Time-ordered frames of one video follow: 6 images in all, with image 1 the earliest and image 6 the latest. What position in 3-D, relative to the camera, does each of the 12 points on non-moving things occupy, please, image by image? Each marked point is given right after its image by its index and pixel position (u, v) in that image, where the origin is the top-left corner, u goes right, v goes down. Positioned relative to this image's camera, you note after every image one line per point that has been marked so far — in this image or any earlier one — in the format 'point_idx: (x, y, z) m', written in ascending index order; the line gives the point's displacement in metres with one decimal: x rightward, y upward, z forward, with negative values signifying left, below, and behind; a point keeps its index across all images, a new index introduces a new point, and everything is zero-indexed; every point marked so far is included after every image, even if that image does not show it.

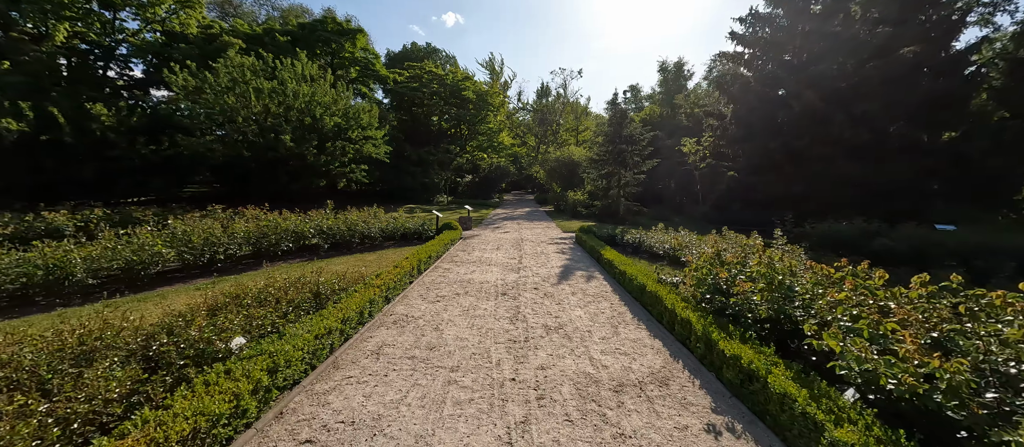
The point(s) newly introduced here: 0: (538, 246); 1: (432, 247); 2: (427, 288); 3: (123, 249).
0: (+0.9, -0.8, +12.2) m
1: (-2.2, -0.6, +9.7) m
2: (-1.6, -1.2, +6.8) m
3: (-6.8, -0.4, +6.2) m
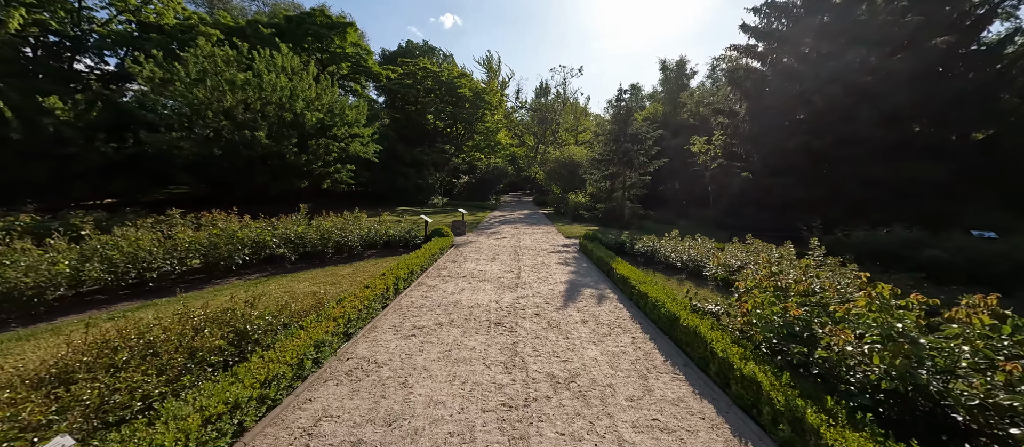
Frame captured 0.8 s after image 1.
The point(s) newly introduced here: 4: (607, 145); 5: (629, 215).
0: (+0.8, -1.0, +10.9) m
1: (-2.3, -0.8, +8.4) m
2: (-1.7, -1.4, +5.5) m
3: (-6.9, -0.6, +4.9) m
4: (+5.1, +4.2, +19.1) m
5: (+6.2, +0.4, +18.6) m
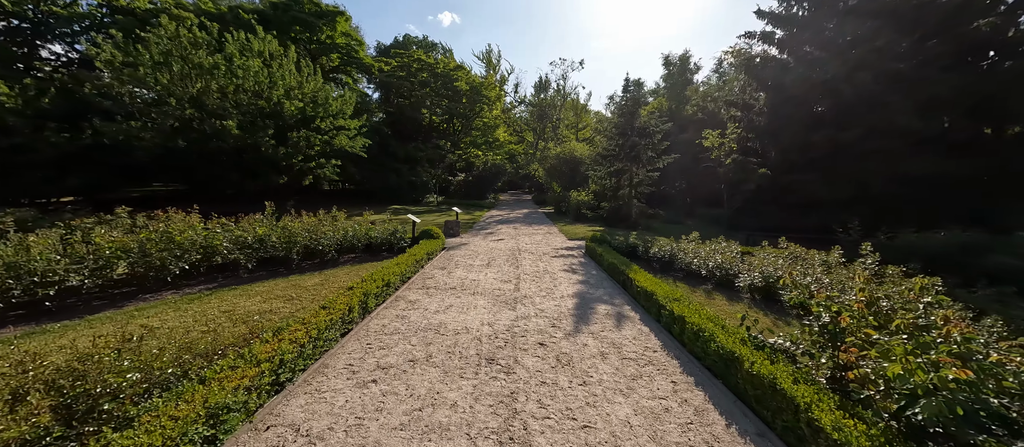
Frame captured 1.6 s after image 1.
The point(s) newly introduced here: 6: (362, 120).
0: (+0.7, -1.0, +9.6) m
1: (-2.3, -0.8, +7.1) m
2: (-1.7, -1.5, +4.2) m
3: (-6.9, -0.6, +3.6) m
4: (+5.1, +4.2, +17.8) m
5: (+6.1, +0.4, +17.4) m
6: (-8.2, +5.6, +19.3) m
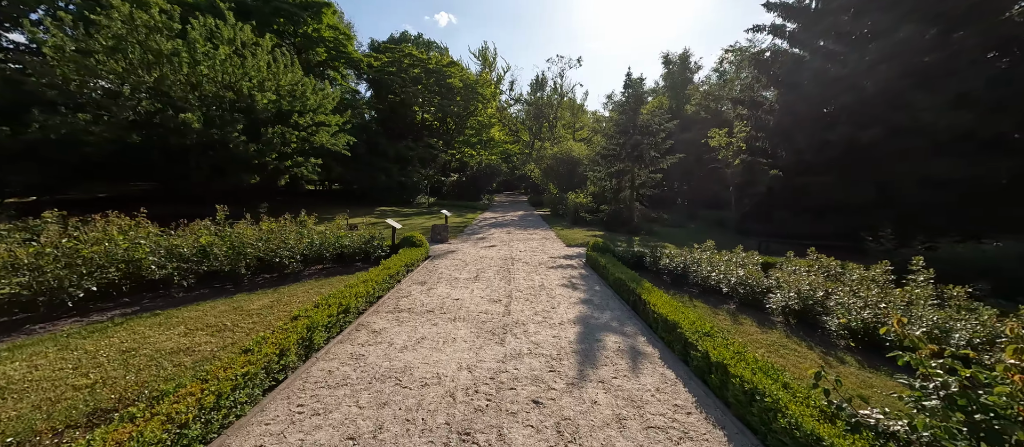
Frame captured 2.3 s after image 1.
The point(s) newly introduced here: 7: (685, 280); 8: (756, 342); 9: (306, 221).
0: (+0.5, -1.2, +8.5) m
1: (-2.5, -1.0, +5.9) m
2: (-1.8, -1.6, +3.0) m
3: (-7.0, -0.8, +2.4) m
4: (+4.8, +4.0, +16.7) m
5: (+5.8, +0.2, +16.3) m
6: (-8.4, +5.4, +18.1) m
7: (+3.8, -1.2, +7.9) m
8: (+3.3, -1.6, +4.9) m
9: (-4.8, +0.1, +8.4) m
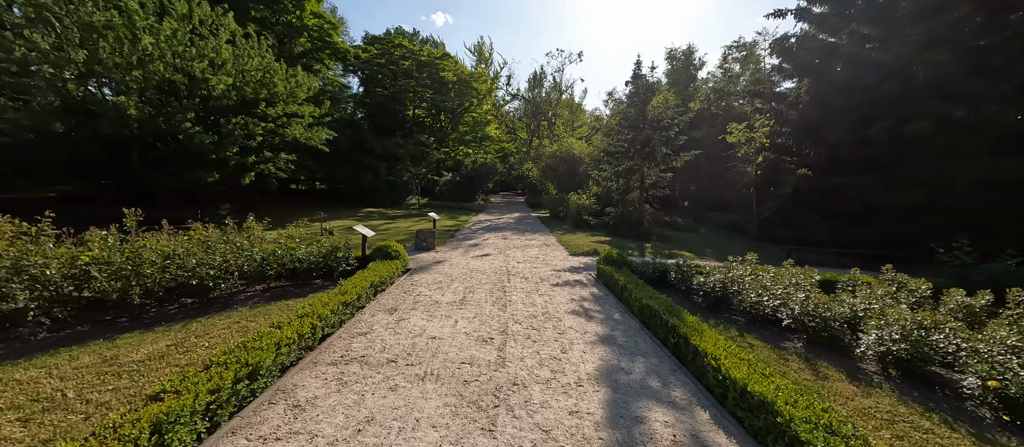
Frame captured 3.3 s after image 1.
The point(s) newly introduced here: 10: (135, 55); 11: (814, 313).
0: (+0.5, -1.3, +6.9) m
1: (-2.5, -1.1, +4.3) m
2: (-1.9, -1.7, +1.4) m
3: (-7.1, -0.9, +0.7) m
4: (+4.6, +3.8, +15.2) m
5: (+5.6, 0.0, +14.7) m
6: (-8.6, +5.3, +16.4) m
7: (+3.8, -1.4, +6.3) m
8: (+3.3, -1.8, +3.2) m
9: (-4.9, -0.1, +6.7) m
10: (-10.6, +4.7, +9.9) m
11: (+4.4, -1.3, +5.1) m
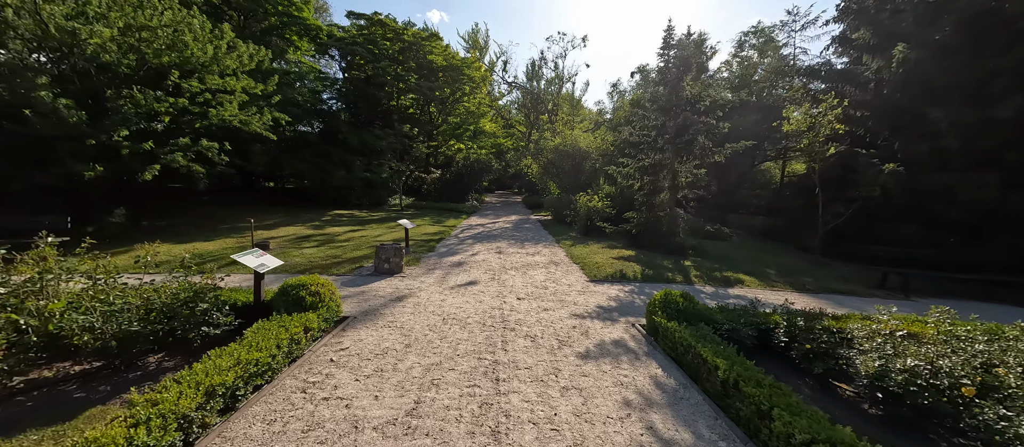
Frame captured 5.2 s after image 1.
0: (+0.5, -1.6, +3.7) m
1: (-2.5, -1.5, +1.1) m
2: (-1.8, -2.1, -1.8) m
3: (-7.0, -1.2, -2.6) m
4: (+4.5, +3.5, +12.1) m
5: (+5.5, -0.3, +11.6) m
6: (-8.7, +5.0, +13.1) m
7: (+3.8, -1.7, +3.2) m
8: (+3.3, -2.1, +0.1) m
9: (-4.9, -0.4, +3.5) m
10: (-10.6, +4.5, +6.7) m
11: (+4.4, -1.6, +2.0) m
